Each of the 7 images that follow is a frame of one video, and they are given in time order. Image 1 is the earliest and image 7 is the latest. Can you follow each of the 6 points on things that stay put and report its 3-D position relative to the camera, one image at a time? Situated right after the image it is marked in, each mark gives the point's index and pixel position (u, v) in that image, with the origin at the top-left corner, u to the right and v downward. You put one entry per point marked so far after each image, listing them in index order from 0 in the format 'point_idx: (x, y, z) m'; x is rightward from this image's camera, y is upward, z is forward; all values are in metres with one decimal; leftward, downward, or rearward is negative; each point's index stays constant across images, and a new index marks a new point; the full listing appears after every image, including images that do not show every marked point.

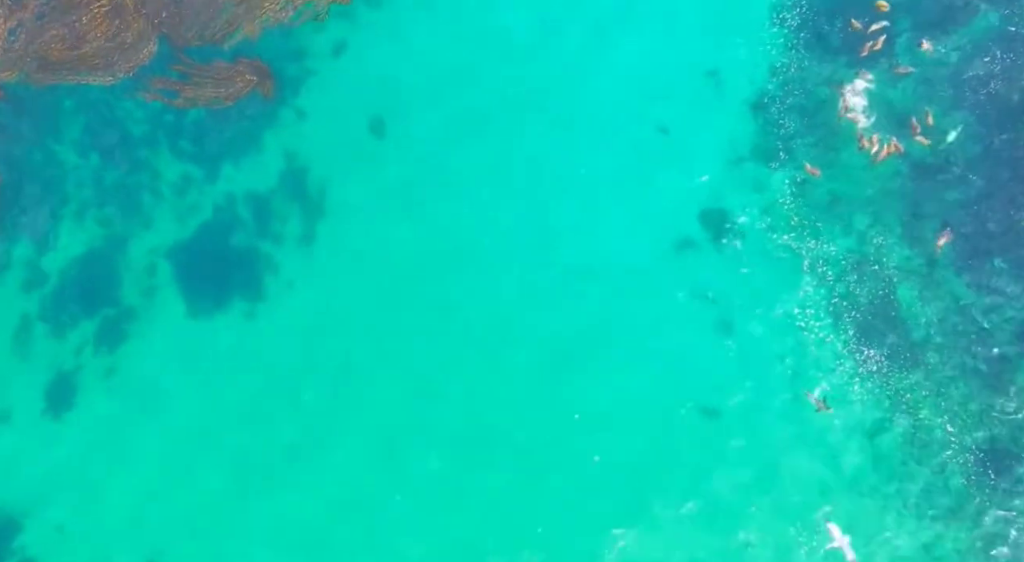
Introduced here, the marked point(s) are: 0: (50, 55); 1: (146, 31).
0: (-6.0, +2.9, +16.0) m
1: (-4.8, +3.3, +16.1) m
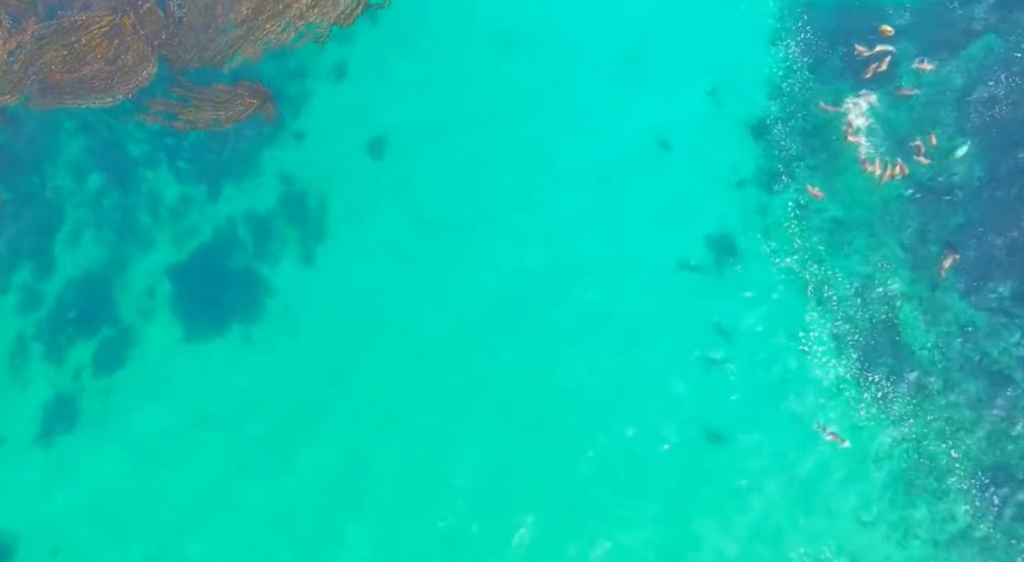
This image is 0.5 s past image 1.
0: (-5.9, +2.6, +15.9) m
1: (-4.8, +3.0, +16.0) m
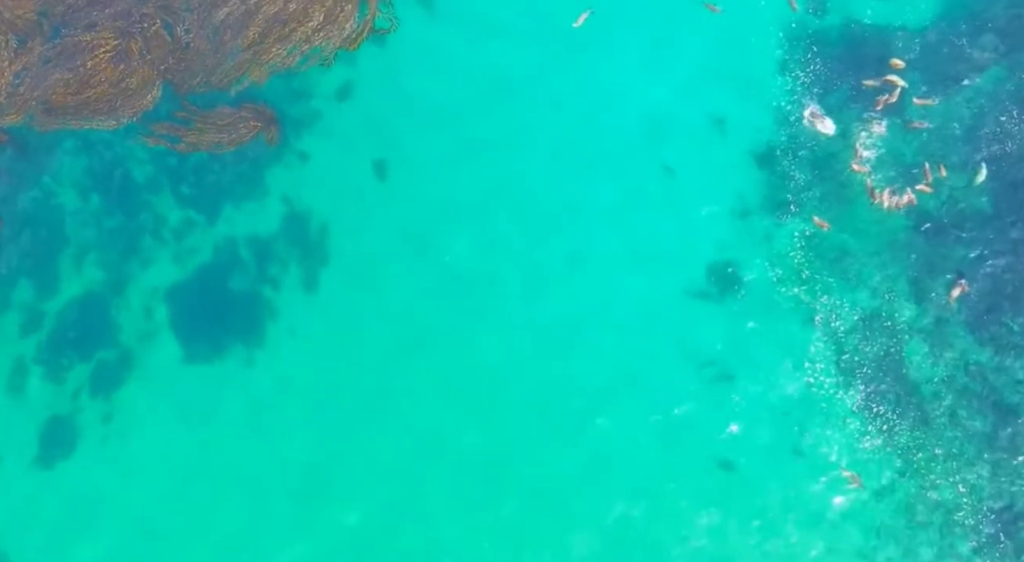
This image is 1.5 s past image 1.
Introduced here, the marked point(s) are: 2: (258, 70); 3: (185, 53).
0: (-5.9, +2.3, +15.9) m
1: (-4.7, +2.7, +16.0) m
2: (-3.3, +2.8, +16.2) m
3: (-4.2, +3.0, +16.0) m
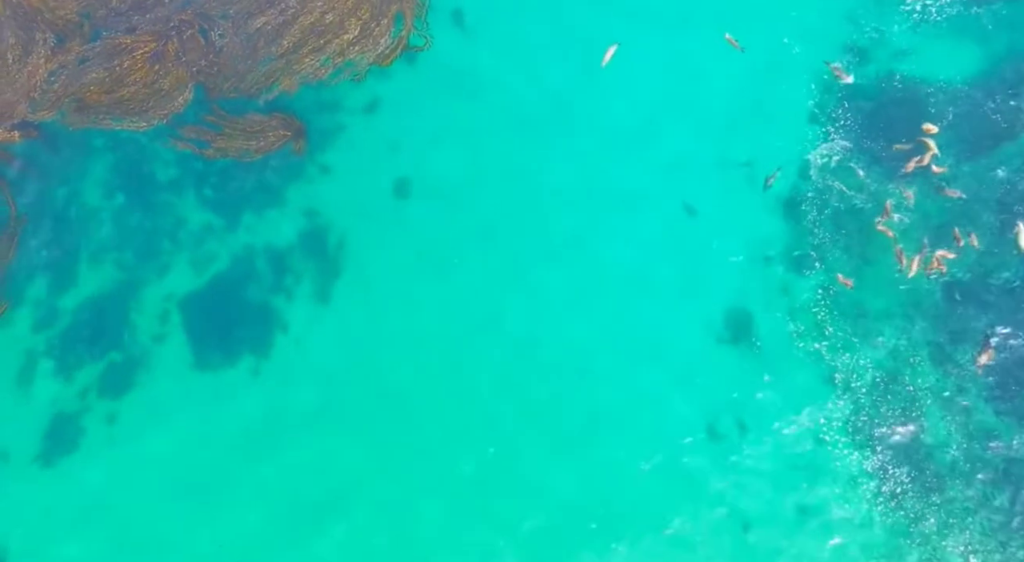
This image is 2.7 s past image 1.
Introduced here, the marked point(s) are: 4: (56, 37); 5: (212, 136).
0: (-5.5, +2.4, +16.0) m
1: (-4.3, +2.6, +16.2) m
2: (-3.0, +2.7, +16.3) m
3: (-3.9, +2.9, +16.2) m
4: (-5.9, +3.2, +16.0) m
5: (-3.9, +1.9, +16.2) m
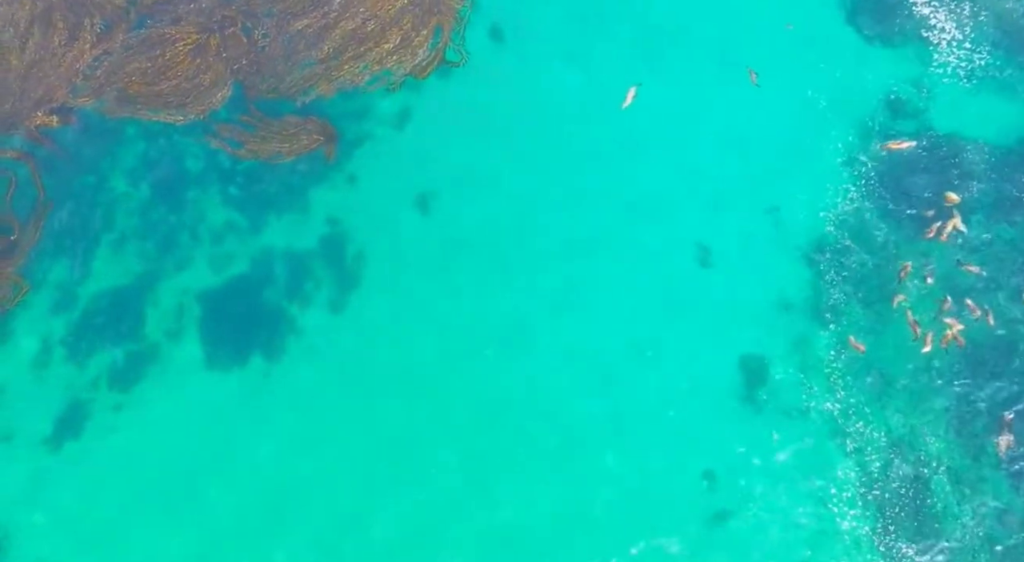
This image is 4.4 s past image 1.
0: (-5.1, +2.6, +16.4) m
1: (-3.9, +2.7, +16.5) m
2: (-2.5, +2.6, +16.6) m
3: (-3.4, +3.0, +16.5) m
4: (-5.5, +3.4, +16.4) m
5: (-3.6, +1.9, +16.5) m
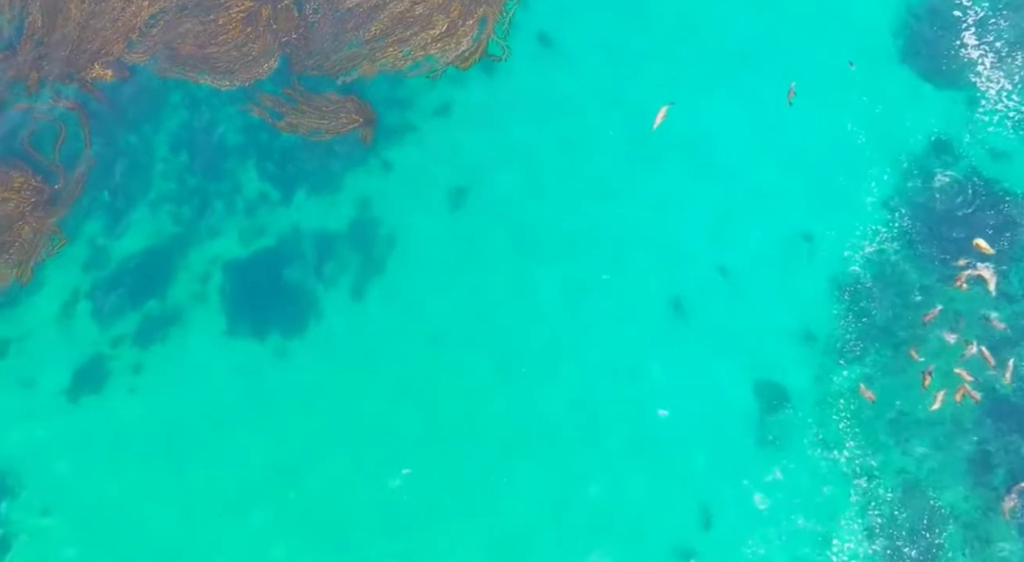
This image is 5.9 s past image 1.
0: (-4.5, +3.1, +16.7) m
1: (-3.3, +3.2, +16.8) m
2: (-2.0, +2.9, +17.0) m
3: (-2.8, +3.4, +16.9) m
4: (-4.8, +4.0, +16.8) m
5: (-3.1, +2.4, +16.9) m
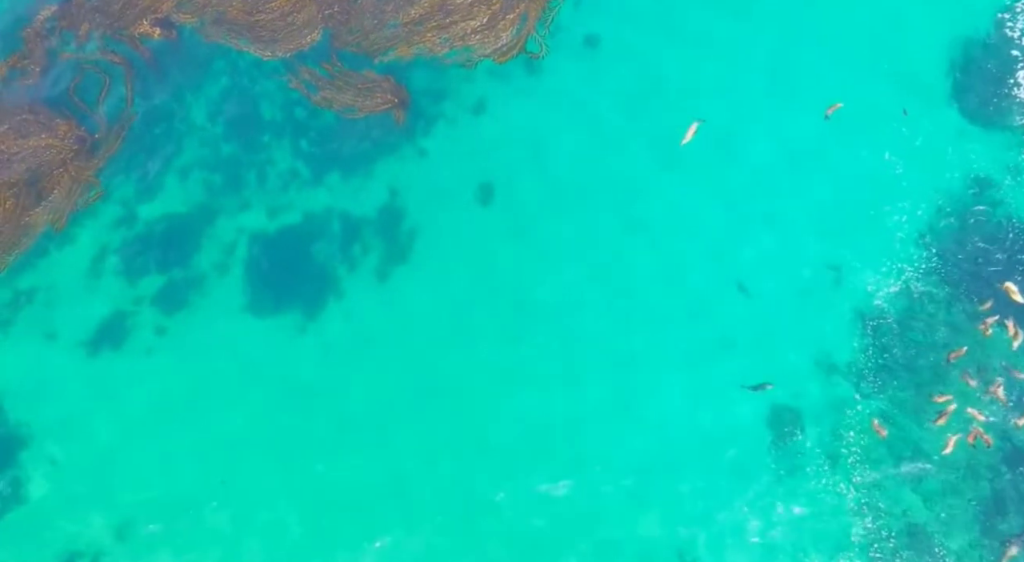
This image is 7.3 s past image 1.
0: (-4.0, +3.6, +16.9) m
1: (-2.7, +3.5, +17.0) m
2: (-1.4, +3.2, +17.1) m
3: (-2.2, +3.7, +17.0) m
4: (-4.2, +4.5, +17.0) m
5: (-2.6, +2.7, +17.0) m
